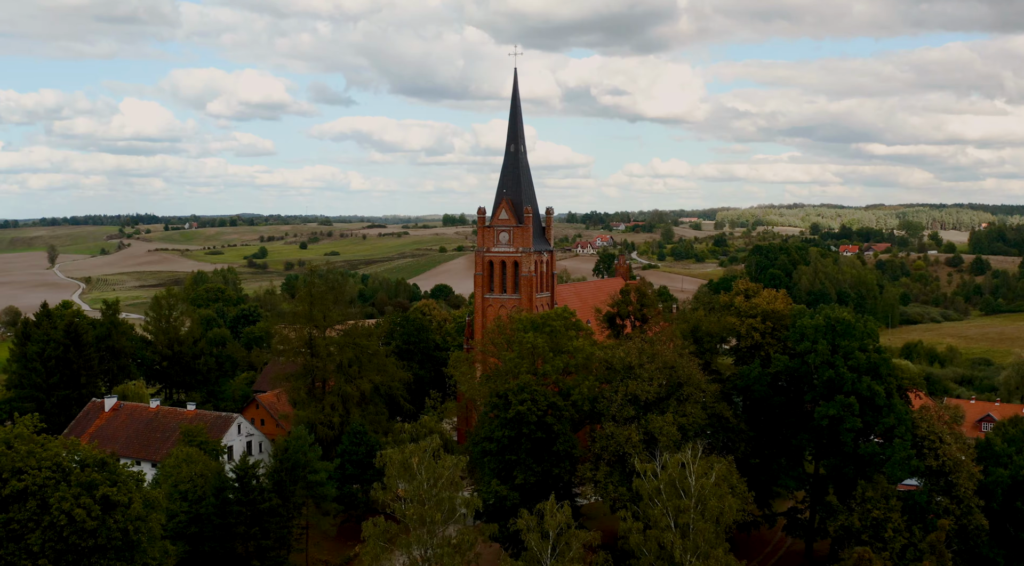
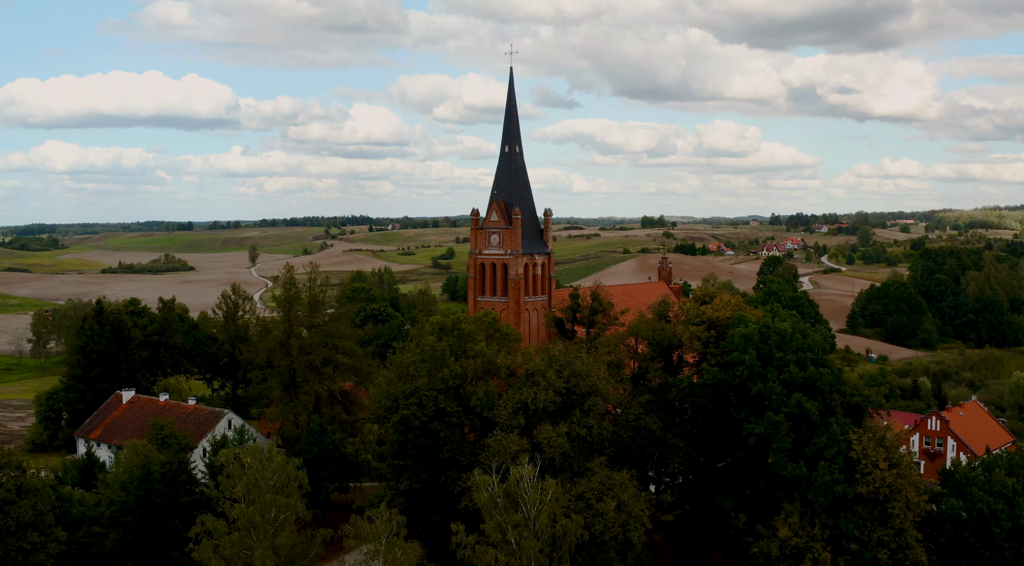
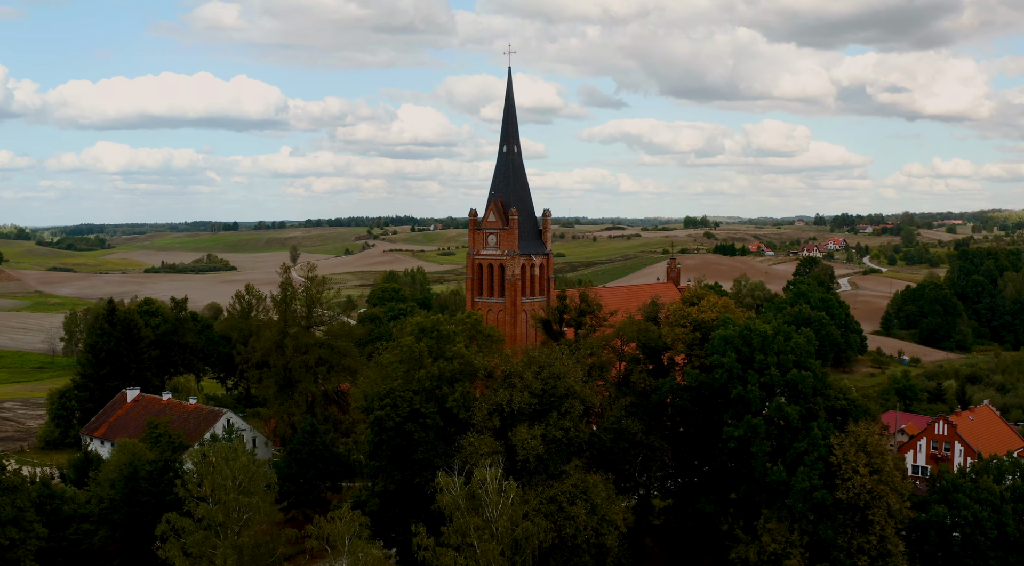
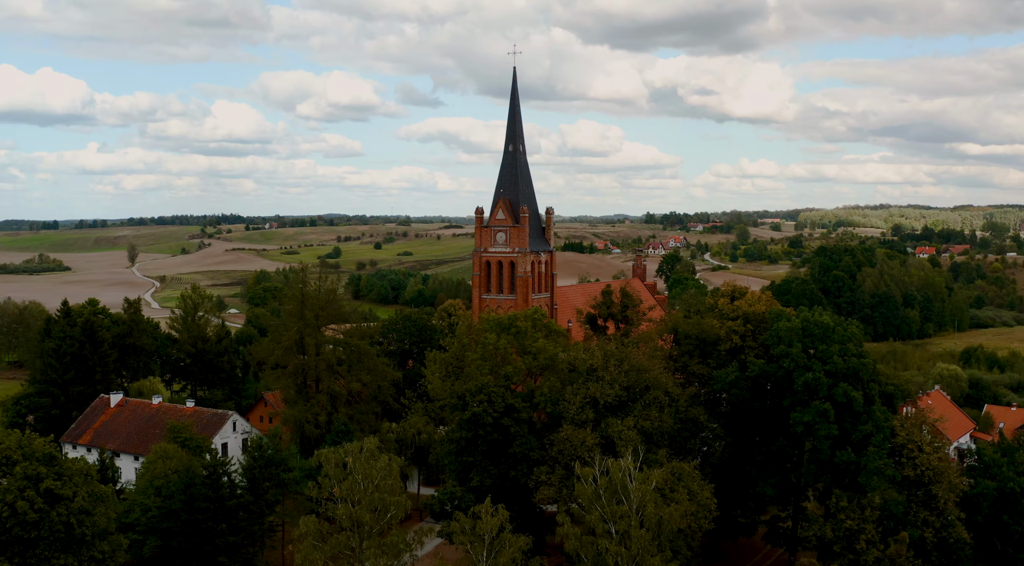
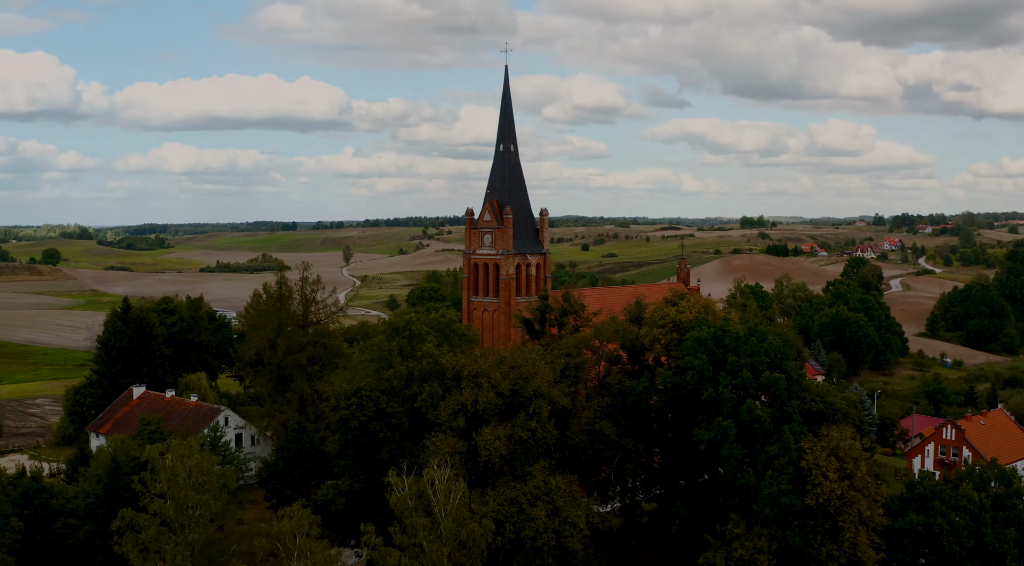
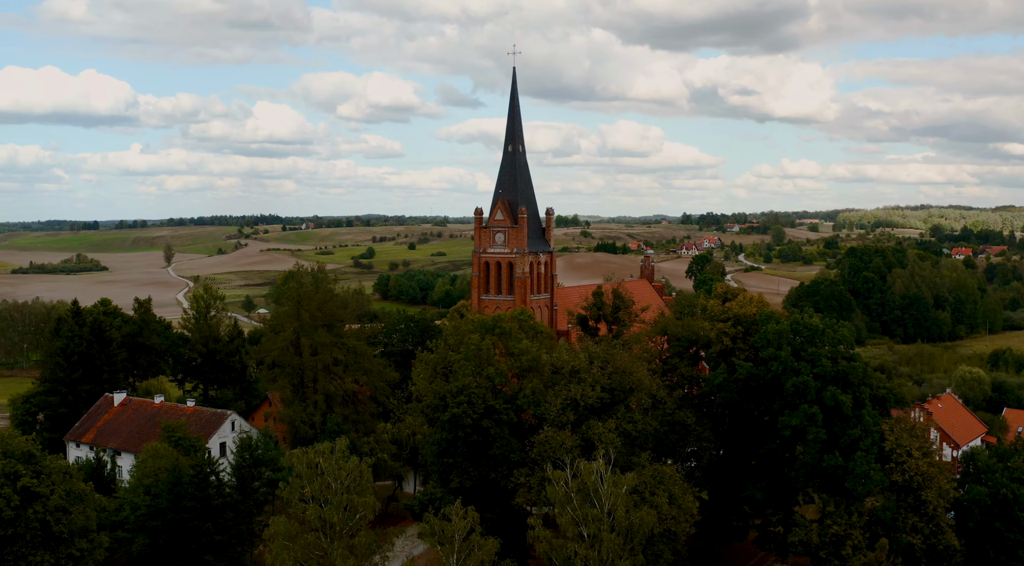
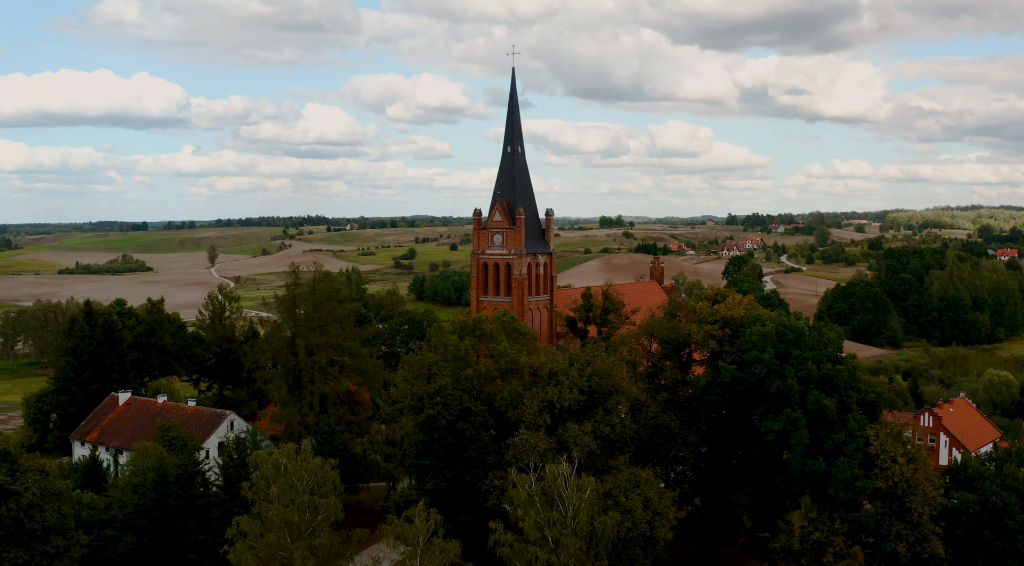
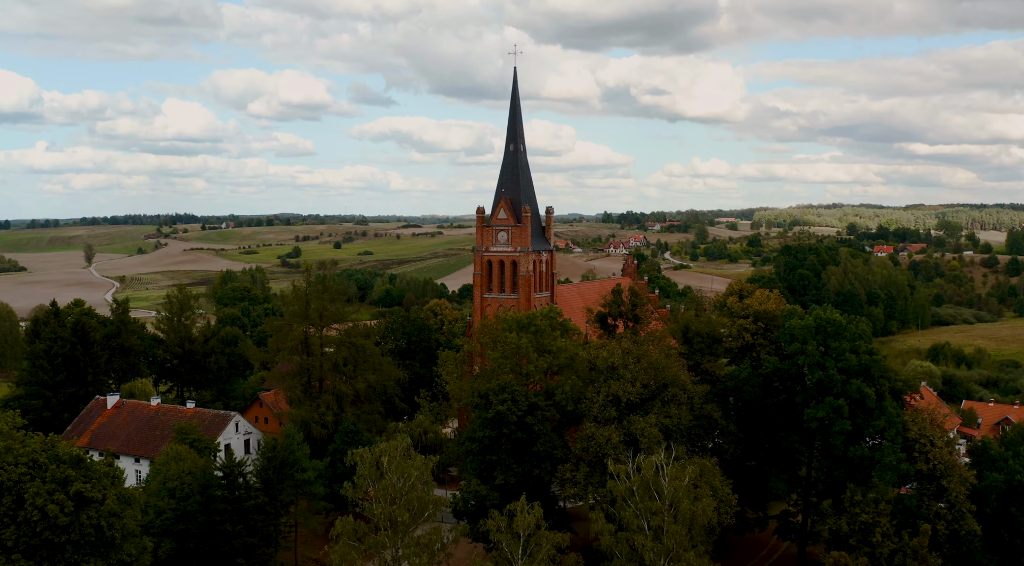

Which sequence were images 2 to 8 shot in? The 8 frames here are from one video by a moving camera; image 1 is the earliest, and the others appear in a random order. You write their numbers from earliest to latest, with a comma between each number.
8, 4, 6, 7, 2, 3, 5
